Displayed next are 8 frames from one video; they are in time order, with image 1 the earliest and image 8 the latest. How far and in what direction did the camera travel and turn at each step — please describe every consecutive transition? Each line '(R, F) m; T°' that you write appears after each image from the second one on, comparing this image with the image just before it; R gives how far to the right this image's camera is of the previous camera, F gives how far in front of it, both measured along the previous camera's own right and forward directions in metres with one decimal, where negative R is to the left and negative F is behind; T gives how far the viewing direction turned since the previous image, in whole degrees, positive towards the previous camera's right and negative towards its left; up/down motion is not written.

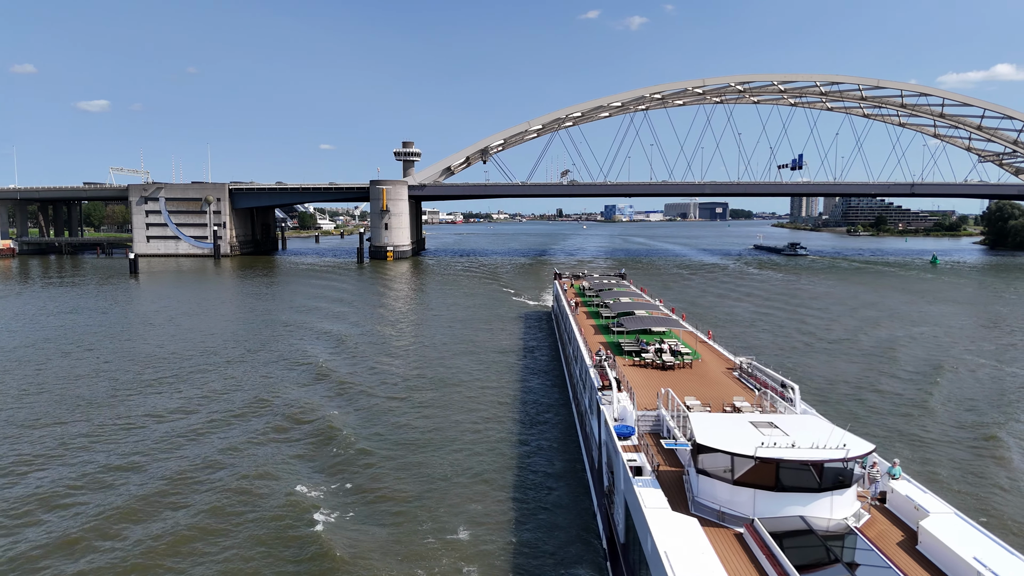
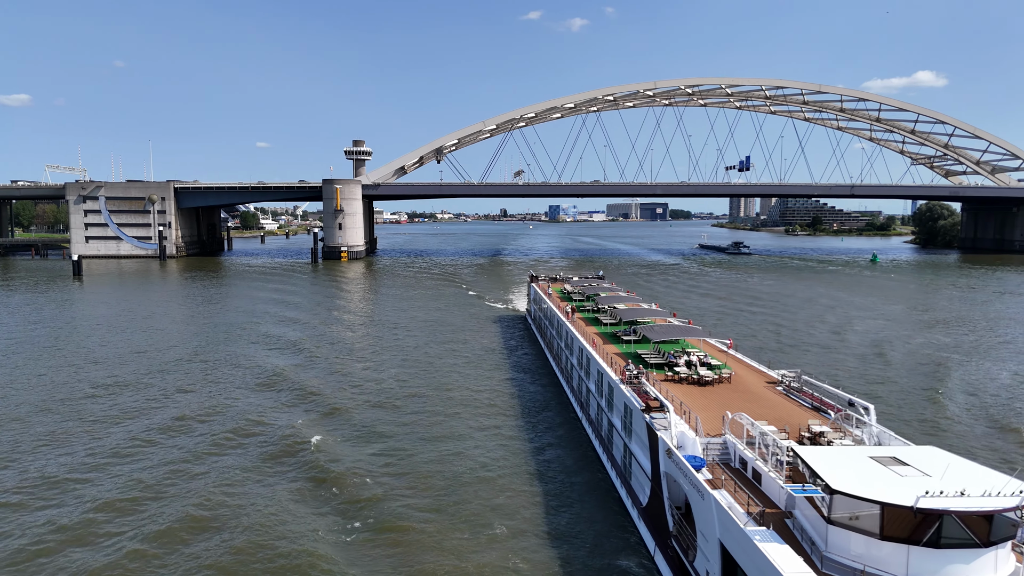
(-0.7, +0.3) m; +4°
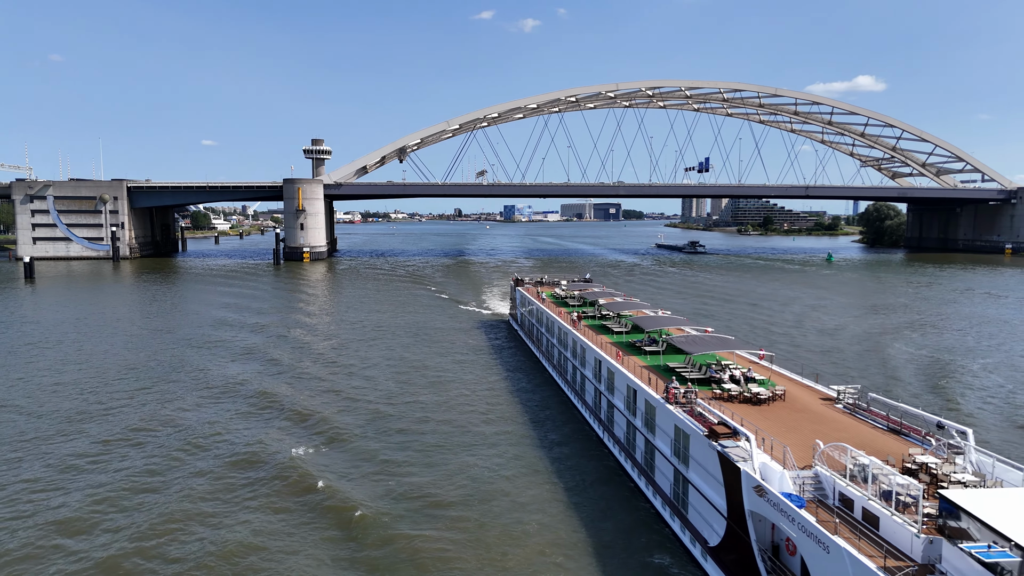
(-0.7, +0.1) m; +3°
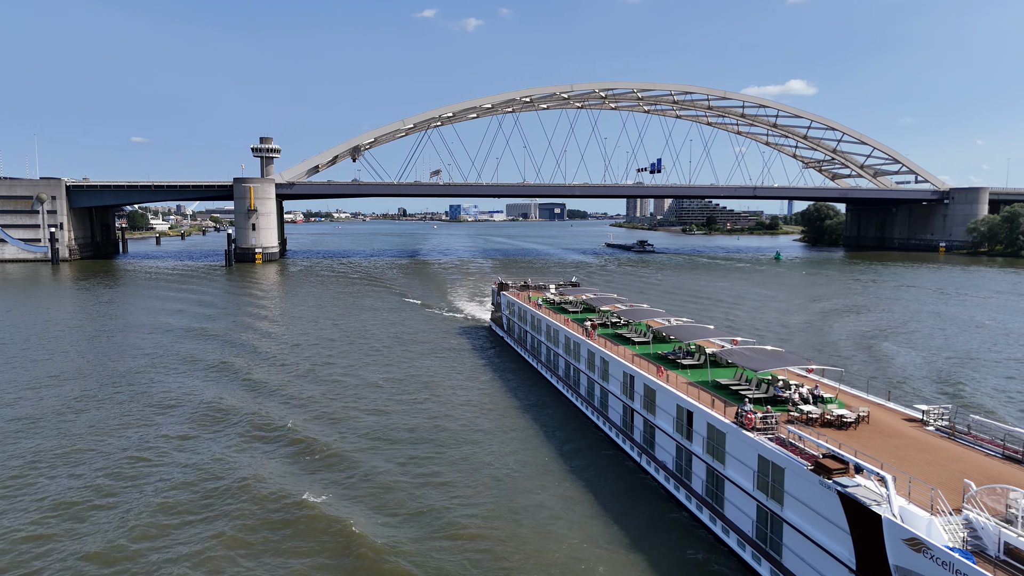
(-1.0, +0.1) m; +4°
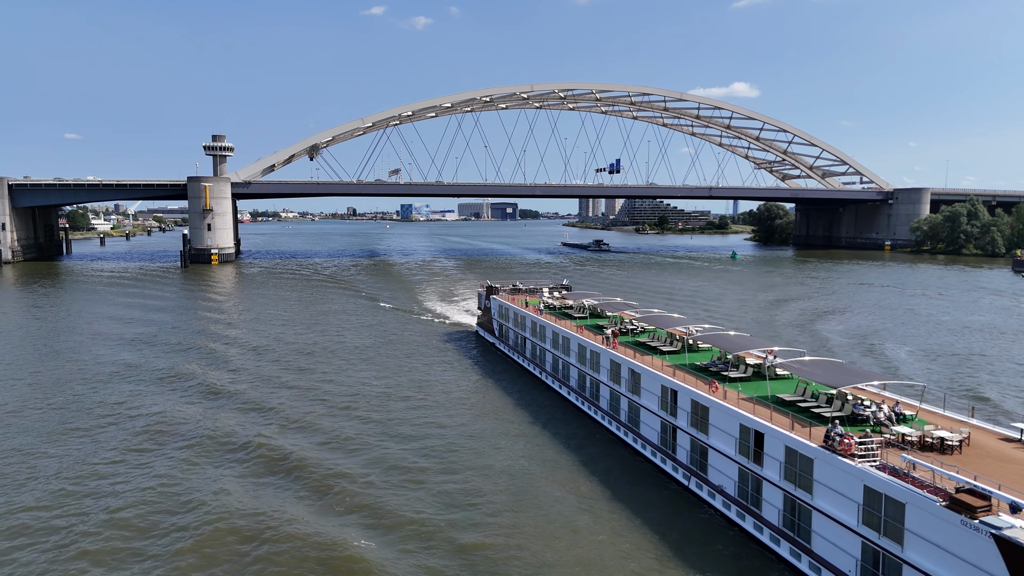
(-1.0, 0.0) m; +3°
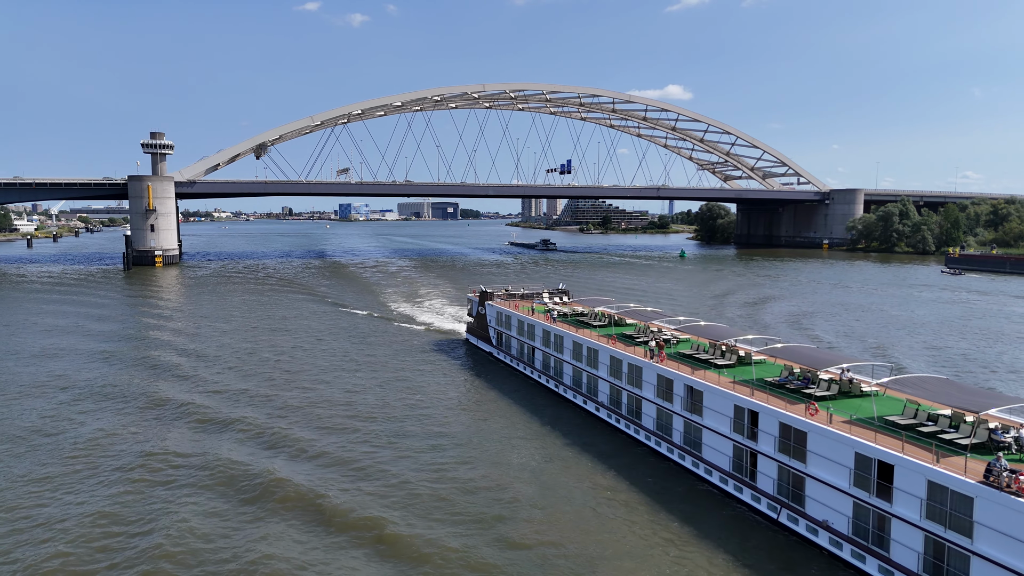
(-1.5, +0.1) m; +4°
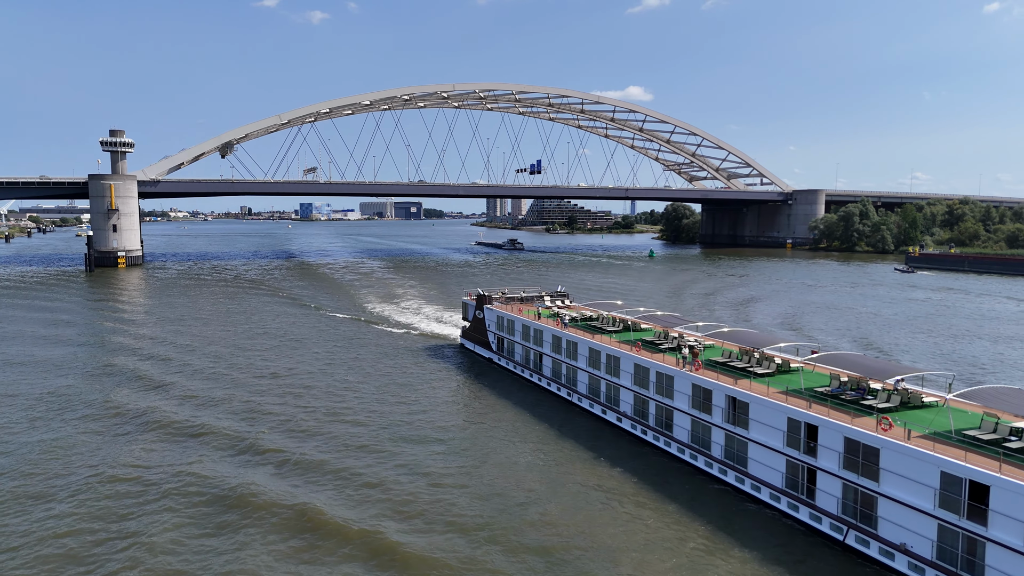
(-0.9, +0.1) m; +3°
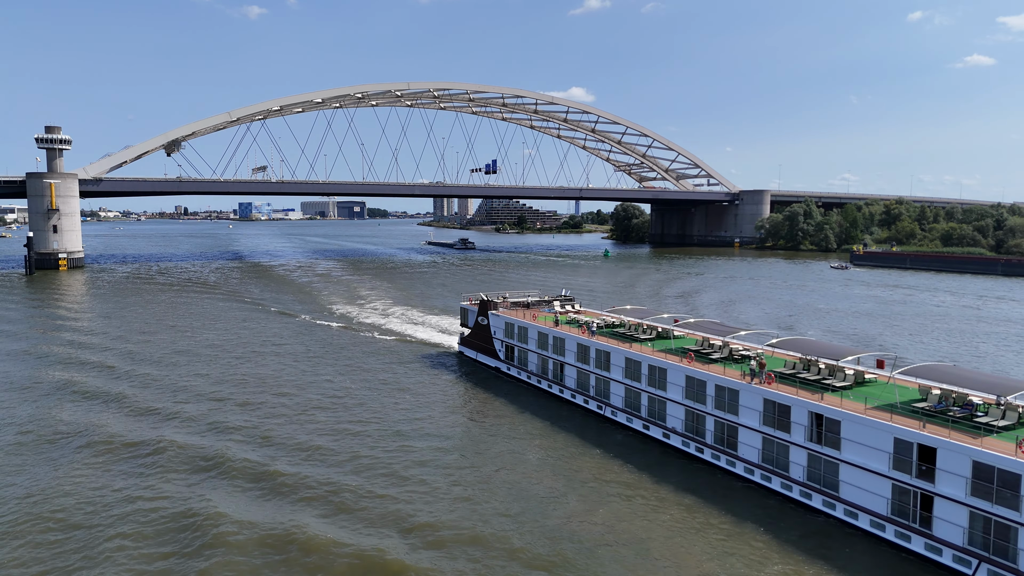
(-1.6, +0.2) m; +4°
